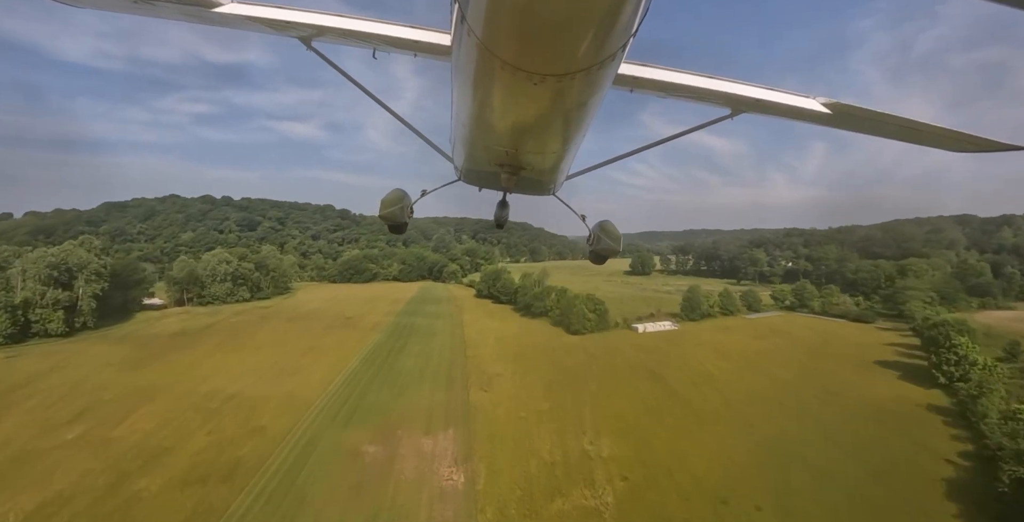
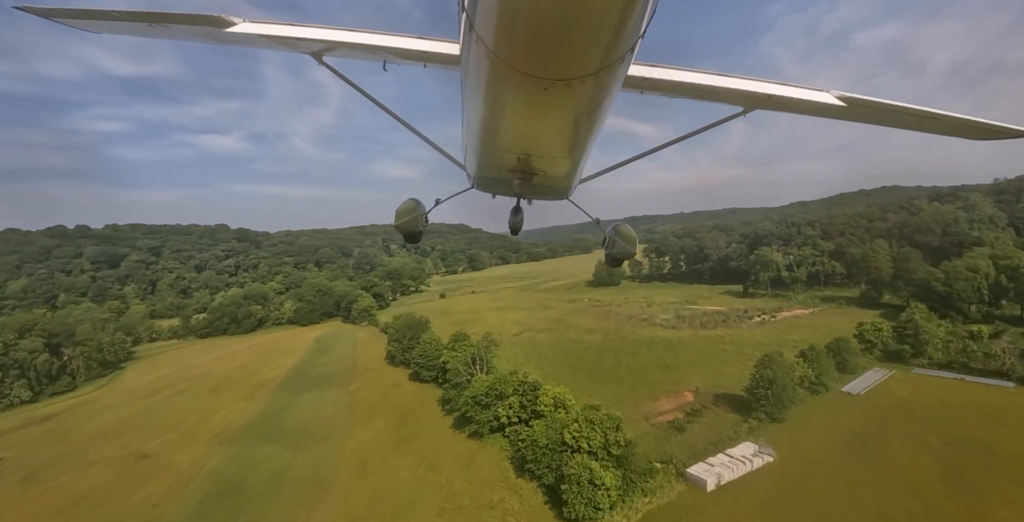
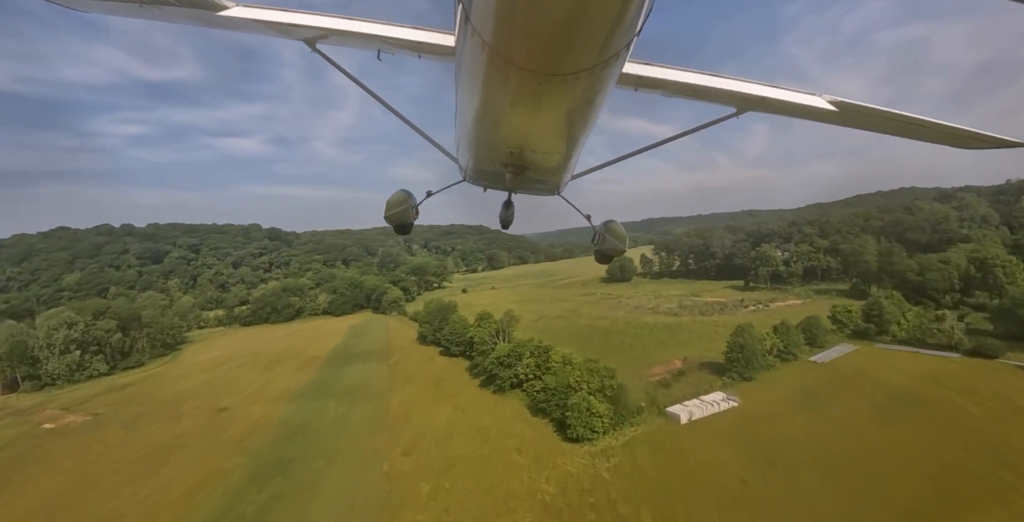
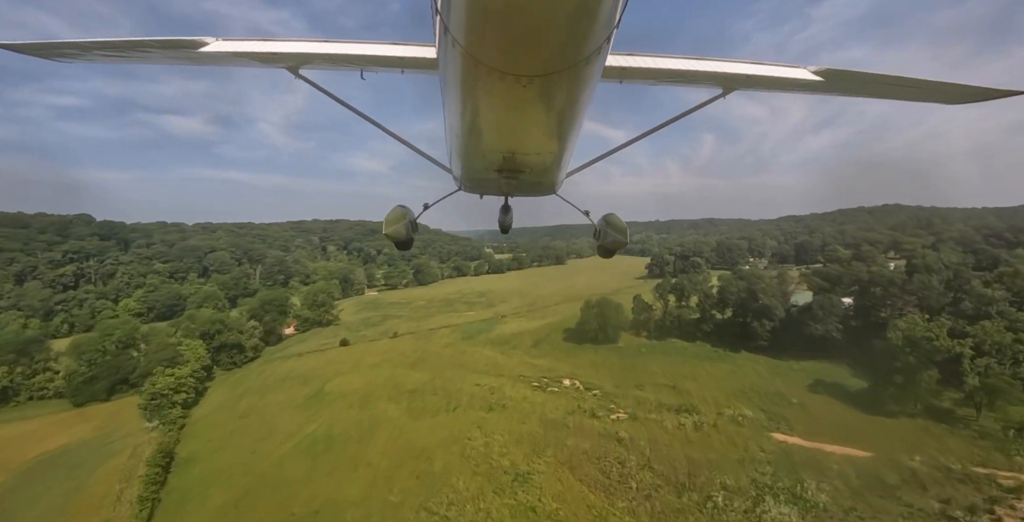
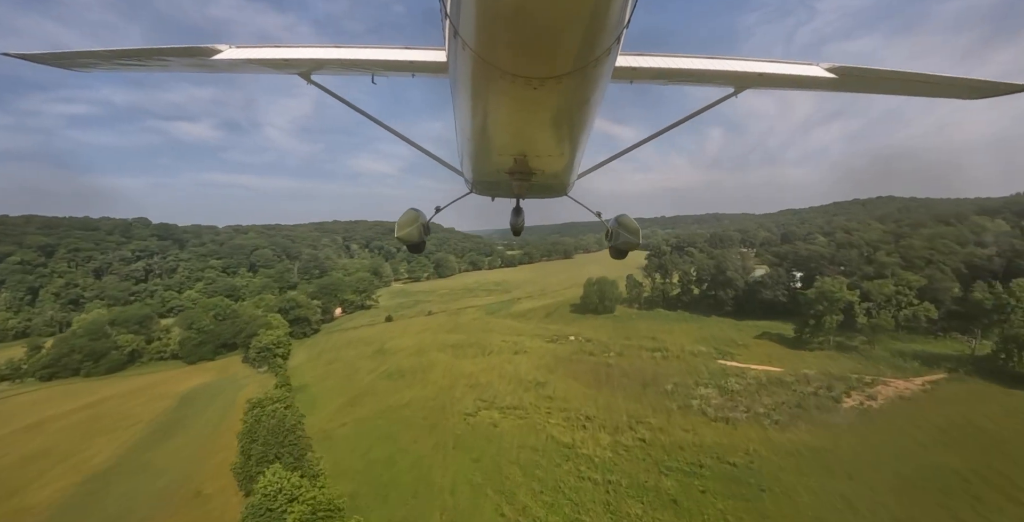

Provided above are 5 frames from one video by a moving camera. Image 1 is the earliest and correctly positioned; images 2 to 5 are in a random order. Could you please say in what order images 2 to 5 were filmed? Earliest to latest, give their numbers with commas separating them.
3, 2, 5, 4
